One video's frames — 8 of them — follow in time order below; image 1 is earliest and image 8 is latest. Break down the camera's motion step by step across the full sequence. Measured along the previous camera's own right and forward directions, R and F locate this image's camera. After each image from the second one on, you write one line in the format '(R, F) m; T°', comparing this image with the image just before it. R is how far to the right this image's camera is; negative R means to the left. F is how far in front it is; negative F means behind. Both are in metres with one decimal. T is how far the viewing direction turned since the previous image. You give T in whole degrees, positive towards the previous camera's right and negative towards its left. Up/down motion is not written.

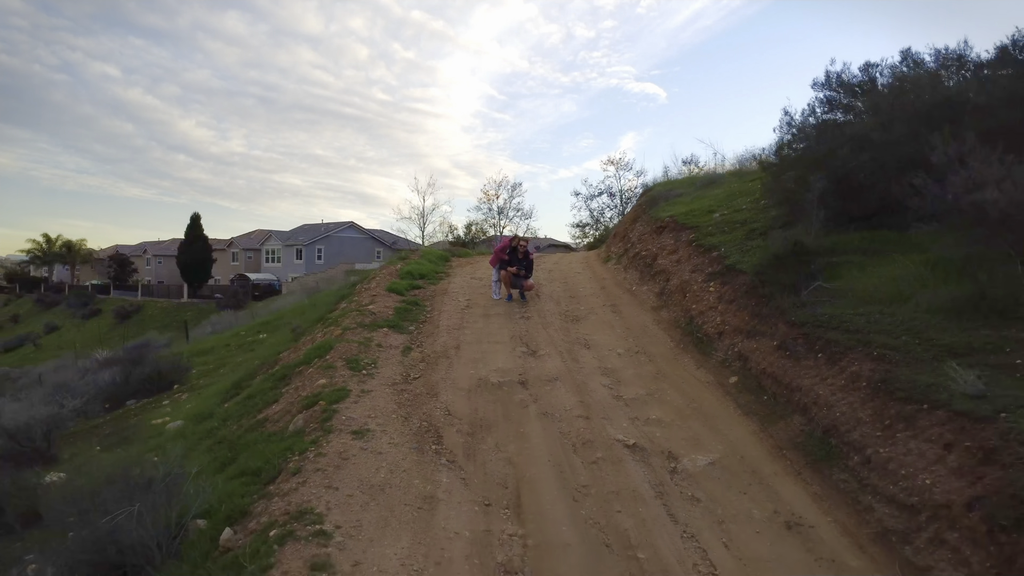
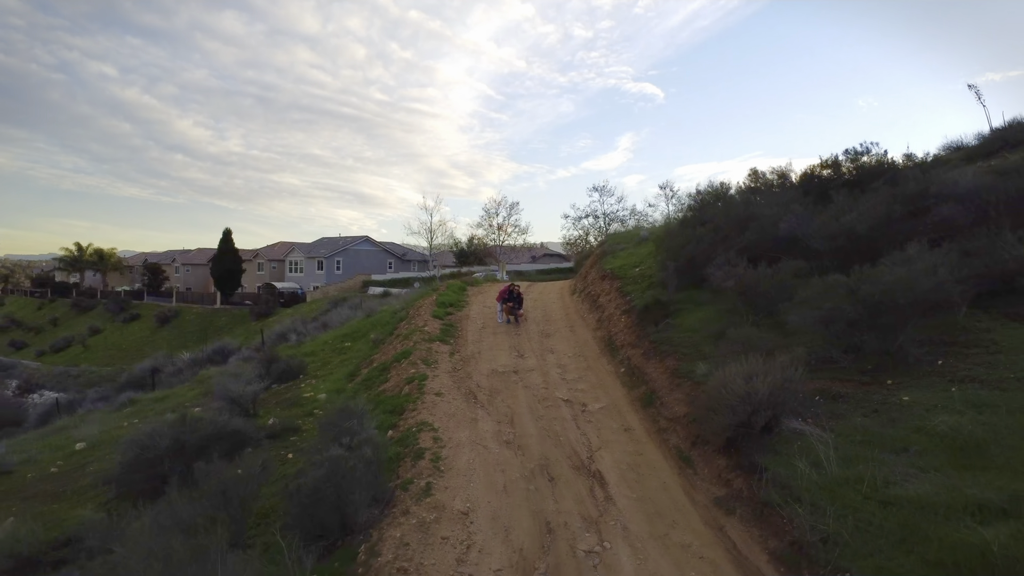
(0.0, -1.9) m; 0°
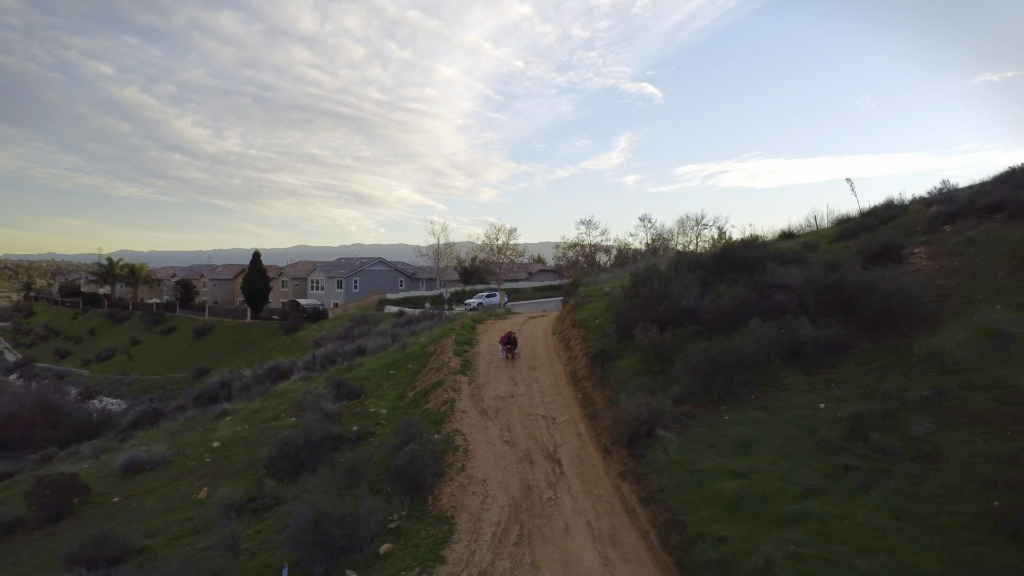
(0.0, -2.1) m; 0°
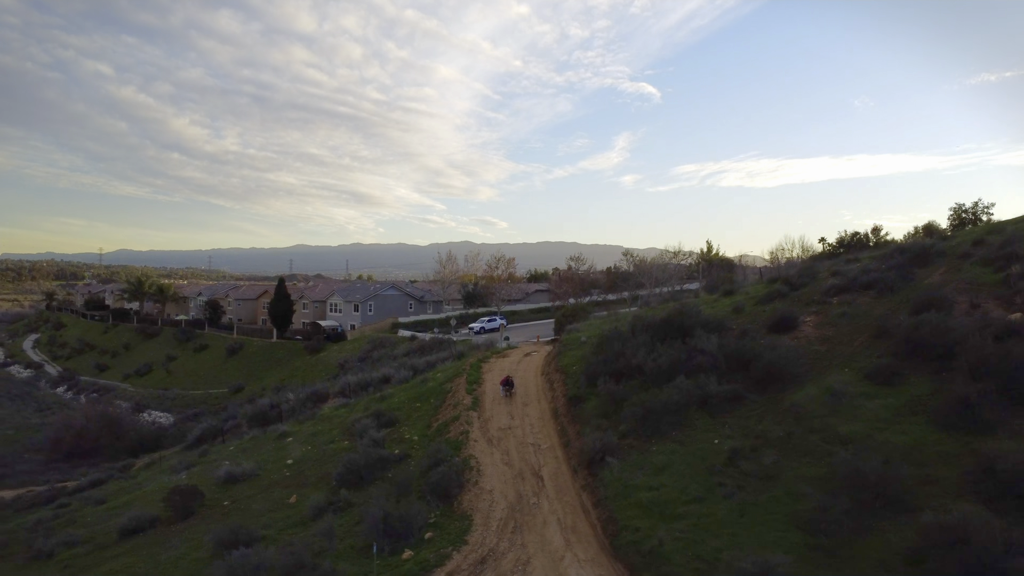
(0.0, -2.3) m; 0°
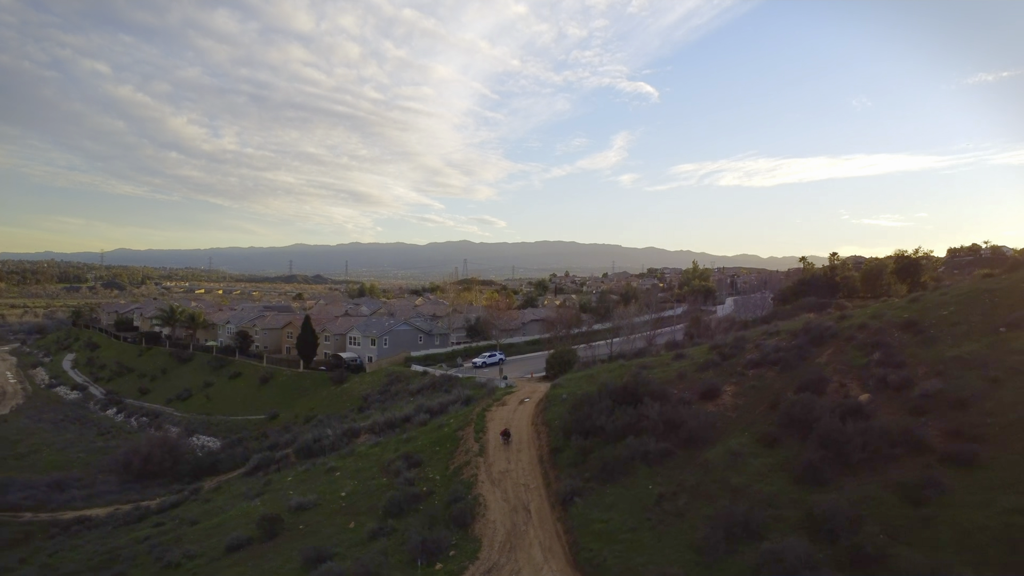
(0.0, -3.0) m; 0°
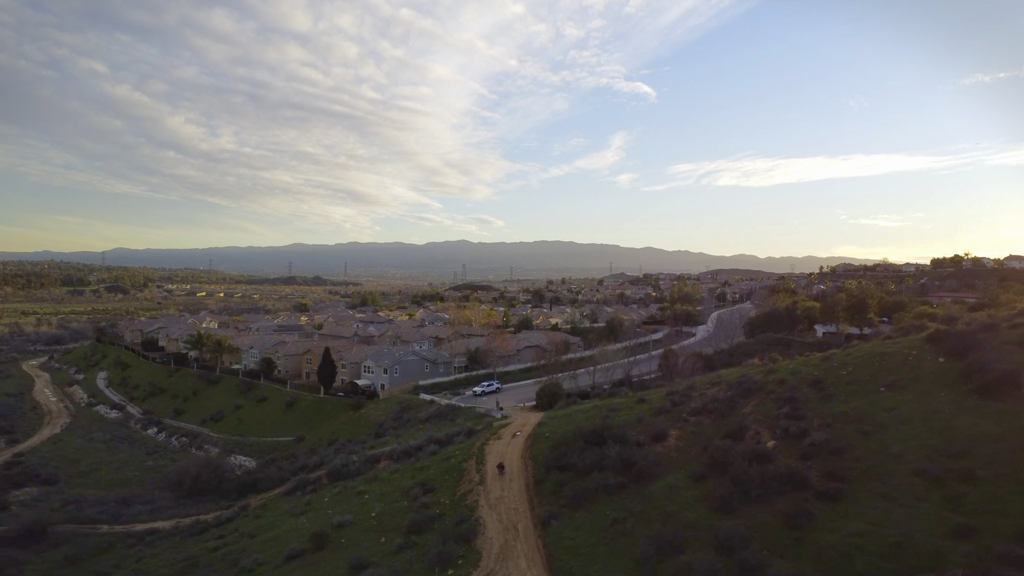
(+0.1, -3.3) m; 0°
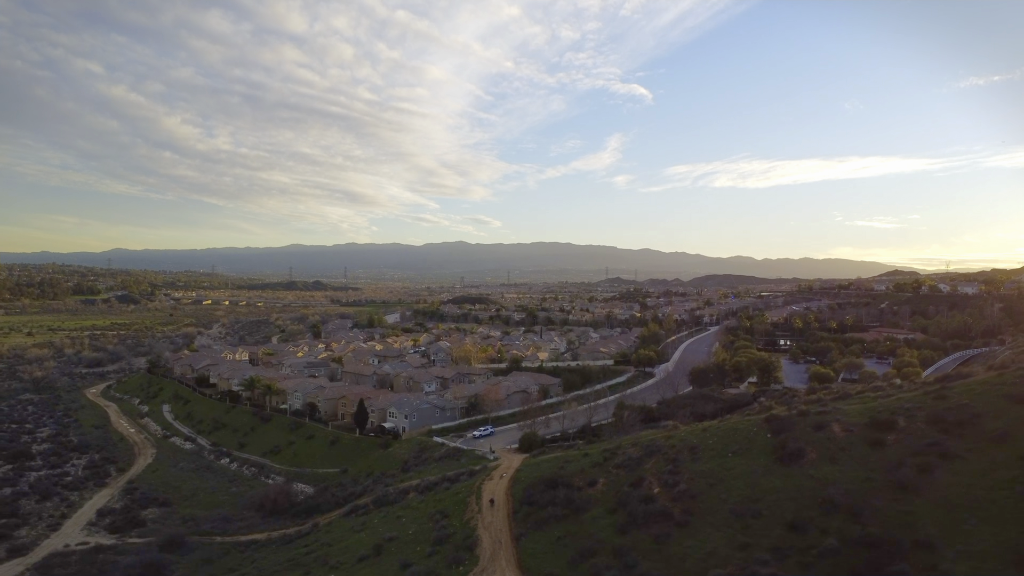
(+0.4, -8.6) m; 0°
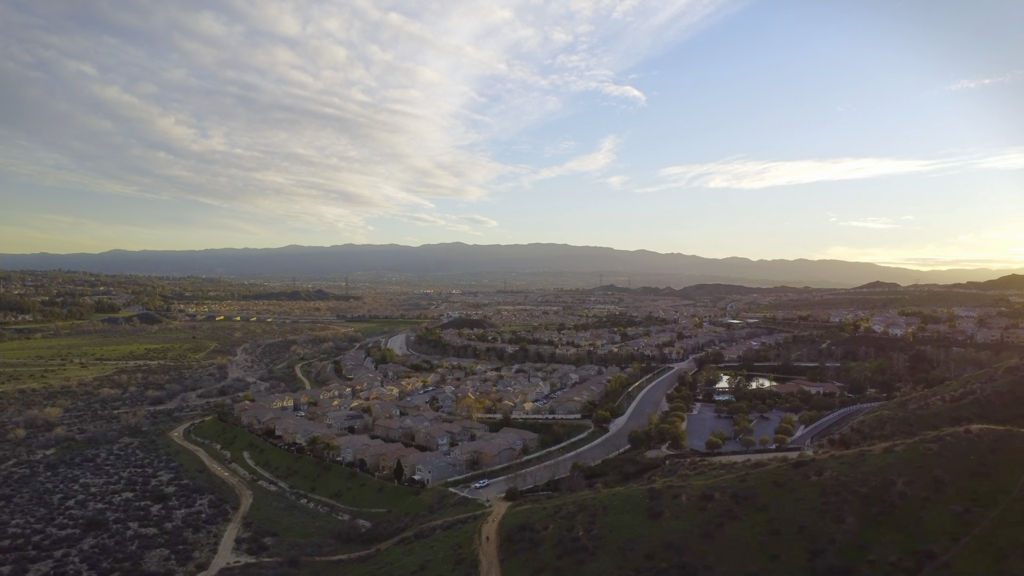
(+0.5, -16.9) m; 0°
